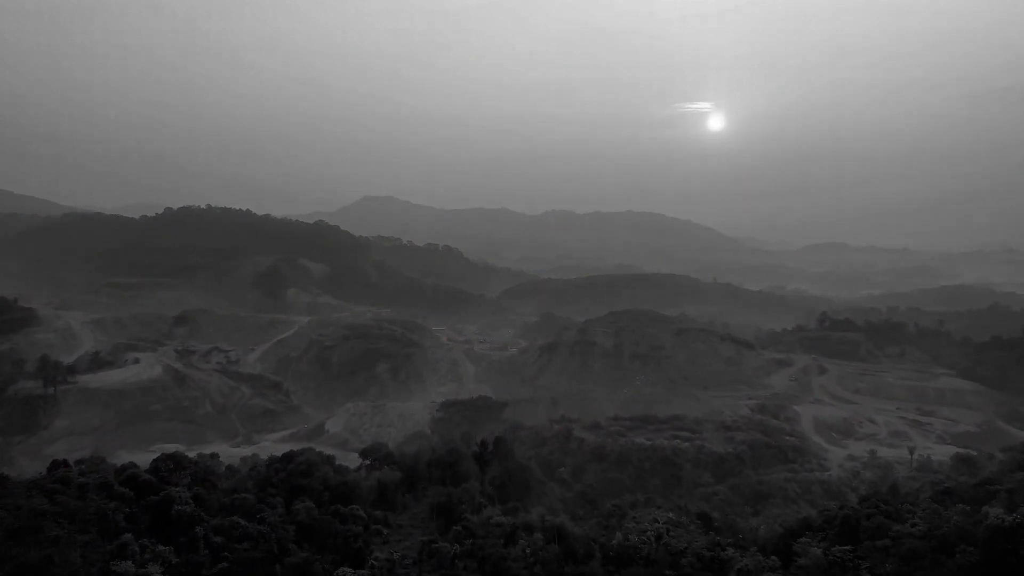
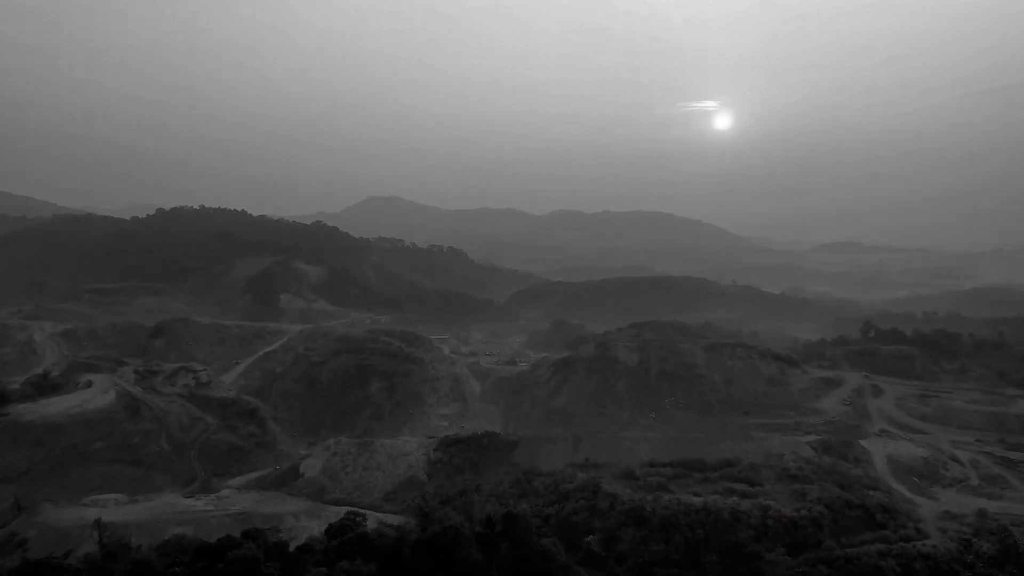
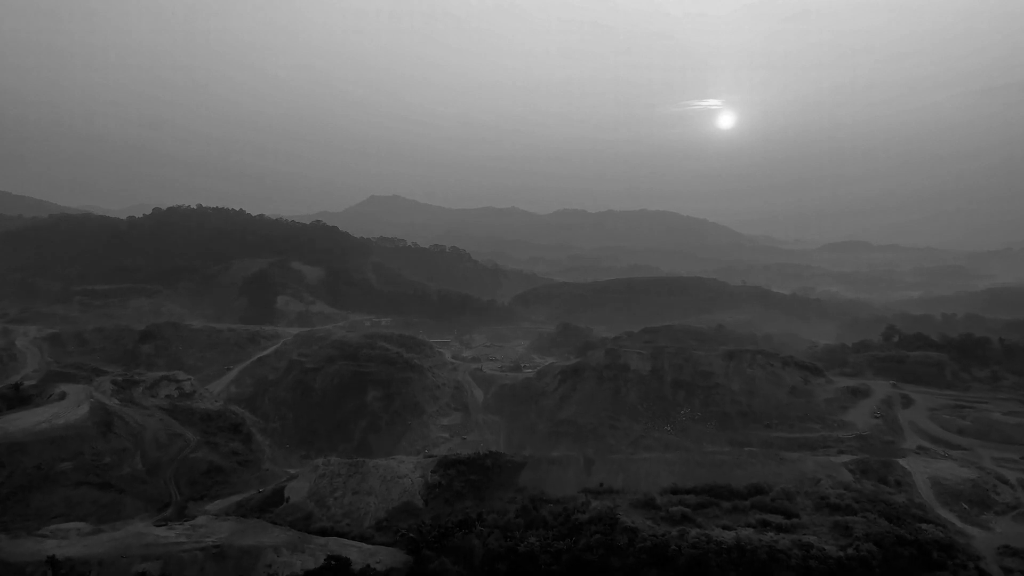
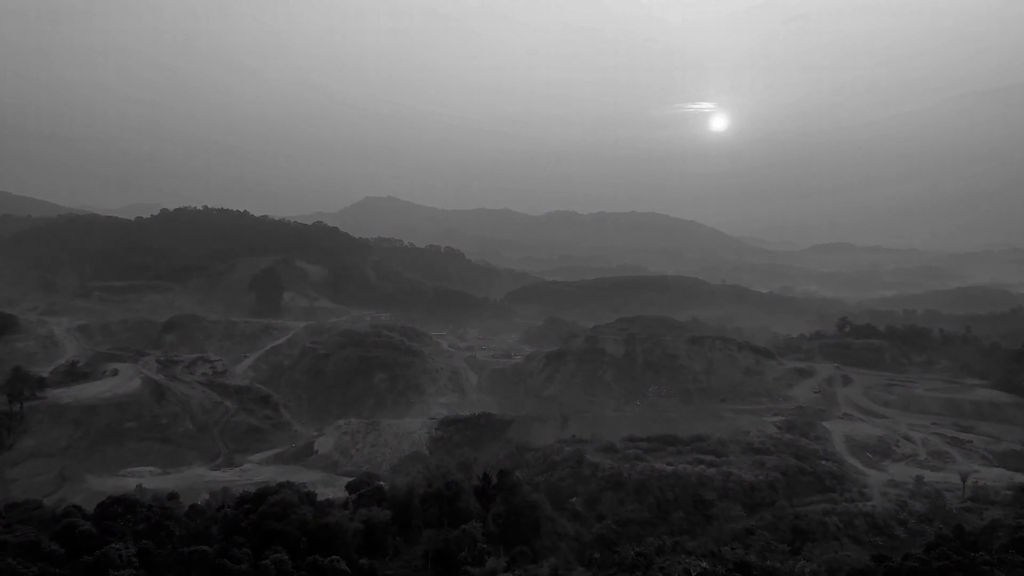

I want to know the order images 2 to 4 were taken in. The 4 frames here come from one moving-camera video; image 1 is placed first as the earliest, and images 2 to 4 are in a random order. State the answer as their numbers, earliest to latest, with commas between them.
4, 2, 3
